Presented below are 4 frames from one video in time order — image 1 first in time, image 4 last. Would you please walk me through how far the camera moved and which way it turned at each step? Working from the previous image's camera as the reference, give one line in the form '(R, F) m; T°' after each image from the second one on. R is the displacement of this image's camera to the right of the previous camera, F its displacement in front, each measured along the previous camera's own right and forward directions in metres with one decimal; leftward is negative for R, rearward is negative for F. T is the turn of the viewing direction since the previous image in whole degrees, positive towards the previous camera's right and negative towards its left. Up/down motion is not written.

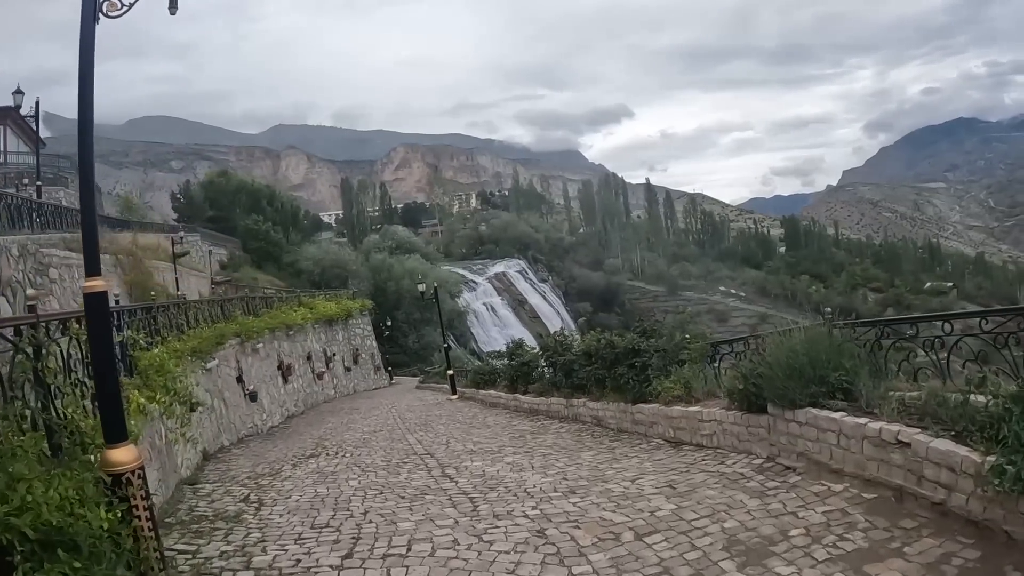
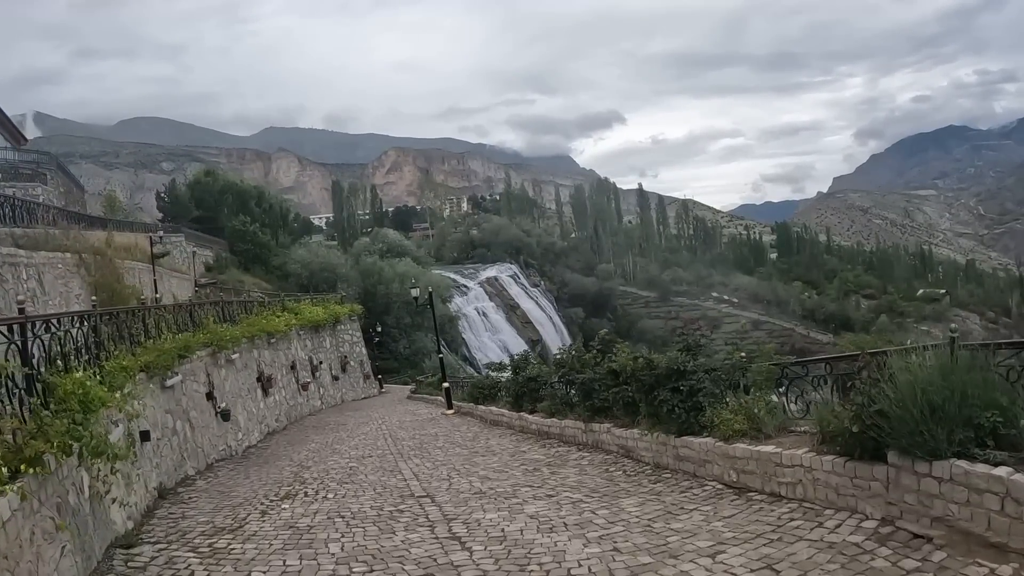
(-0.3, +1.3) m; +1°
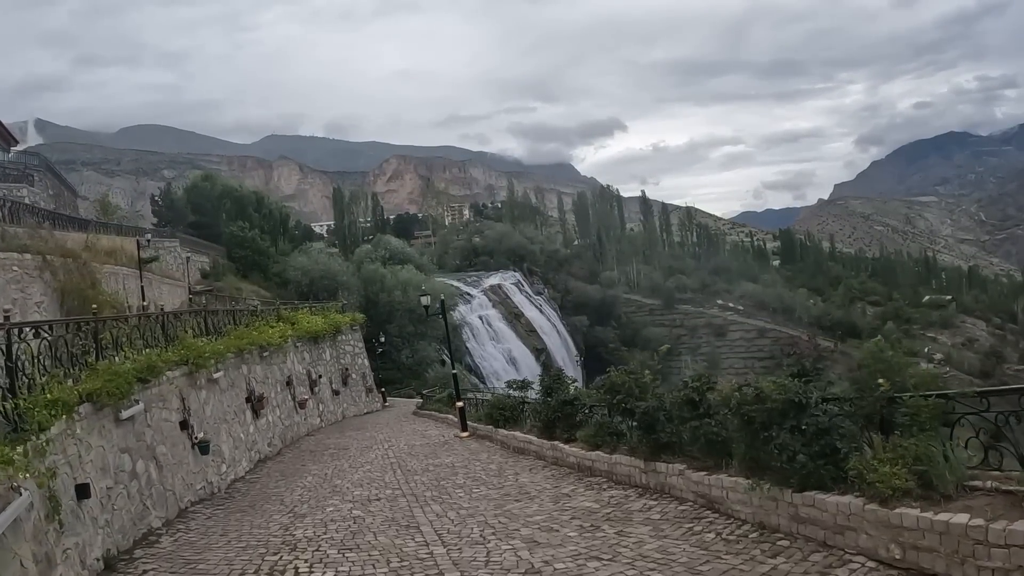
(-0.4, +1.7) m; 0°
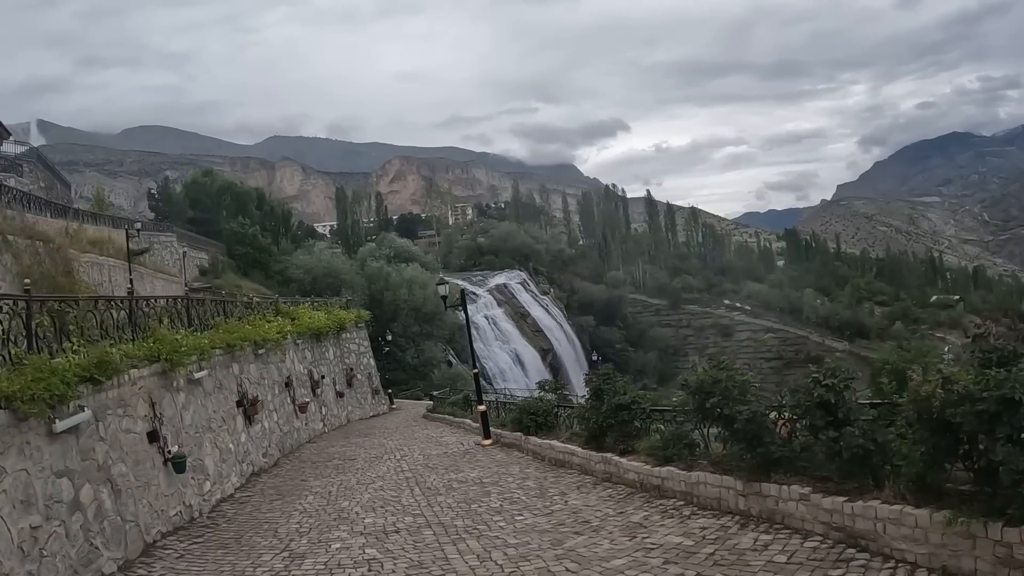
(-0.5, +1.6) m; 0°
